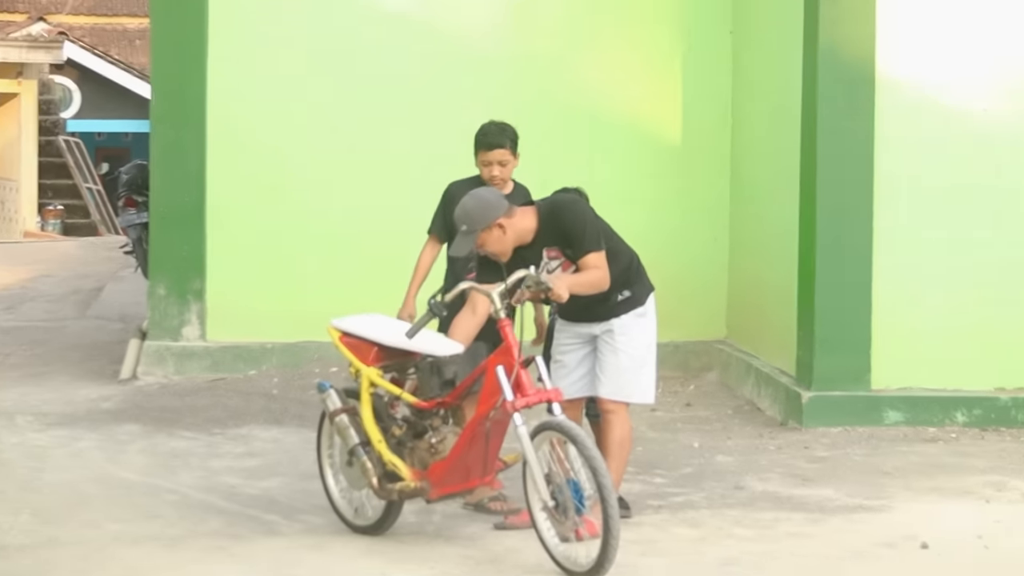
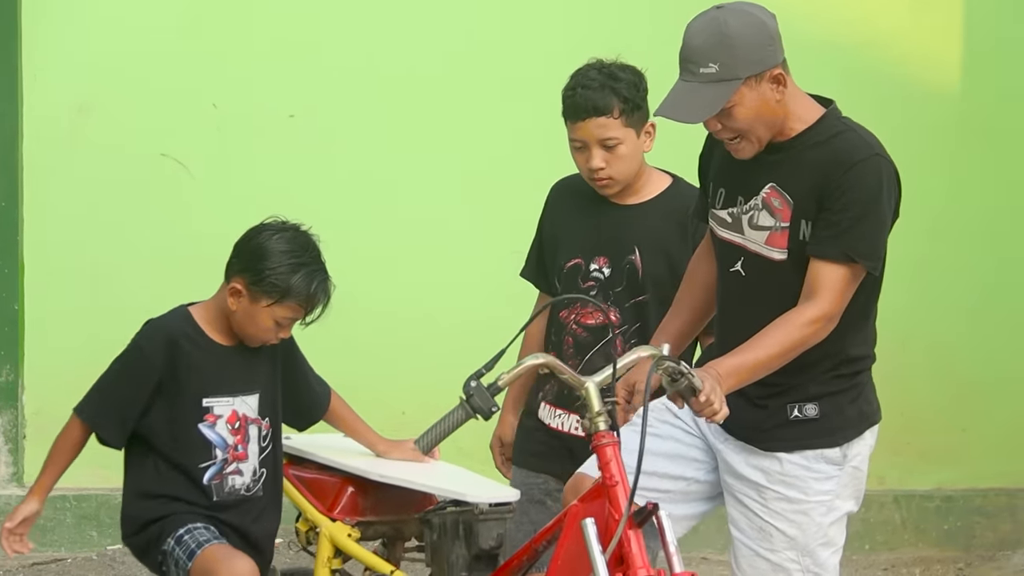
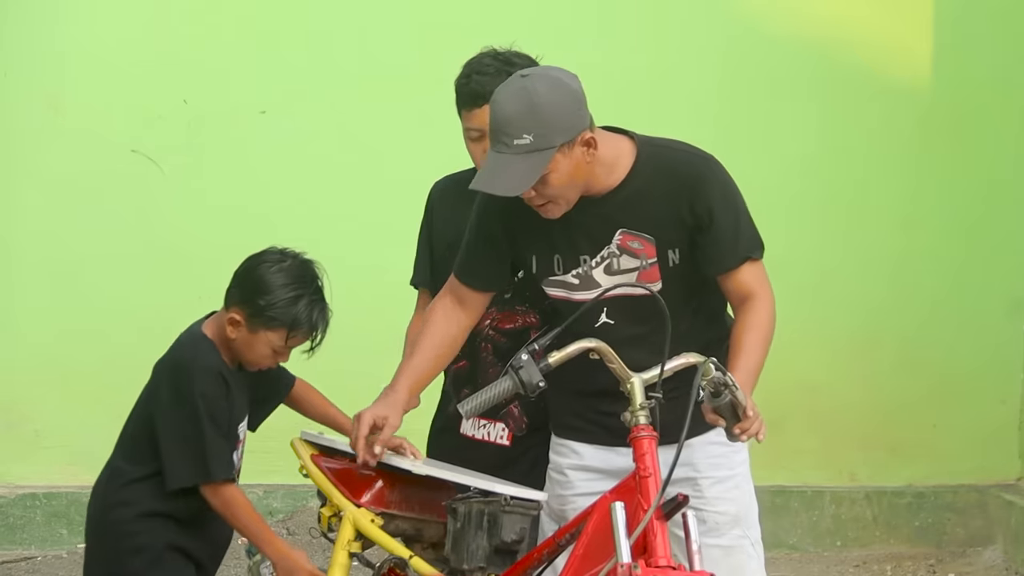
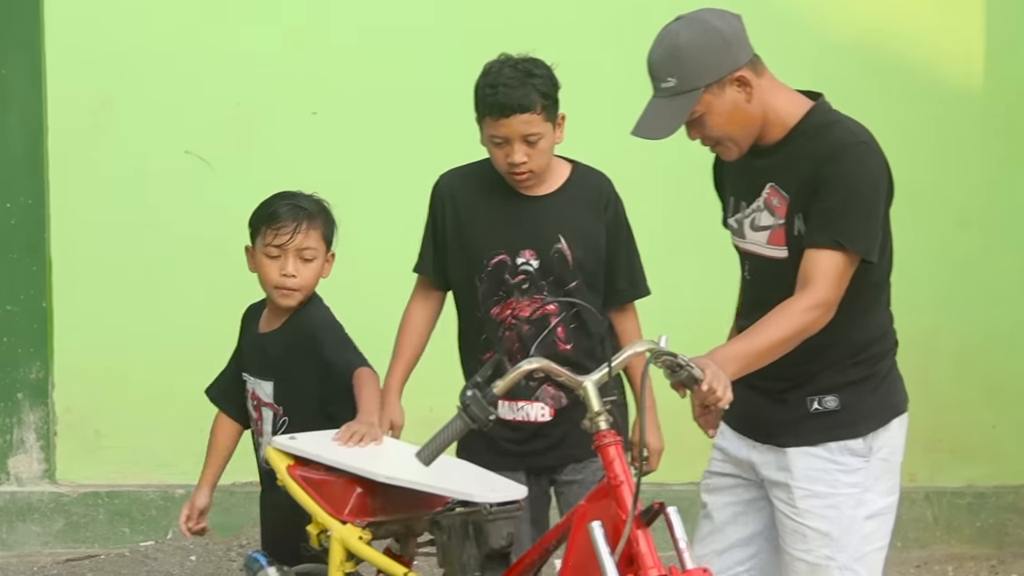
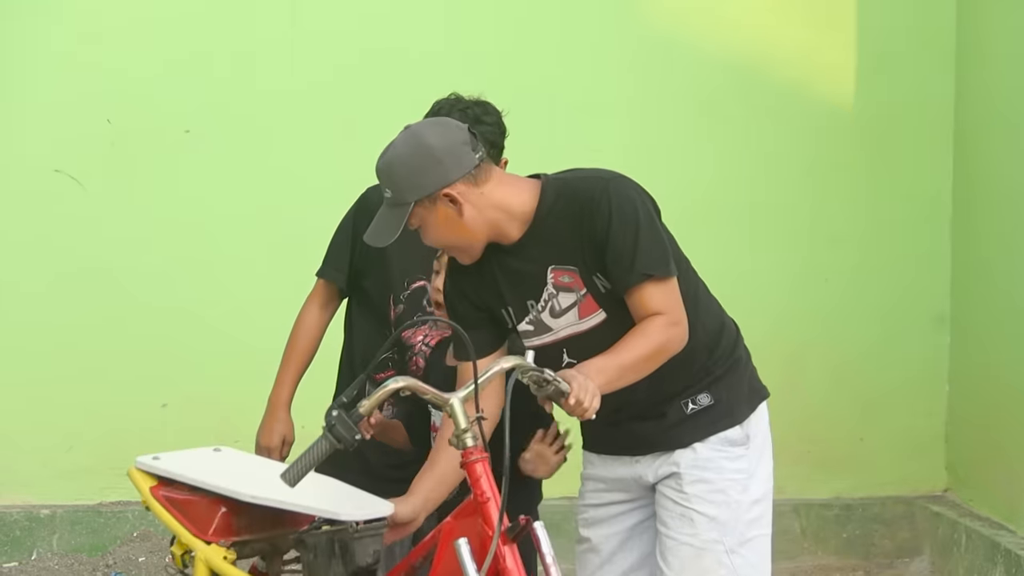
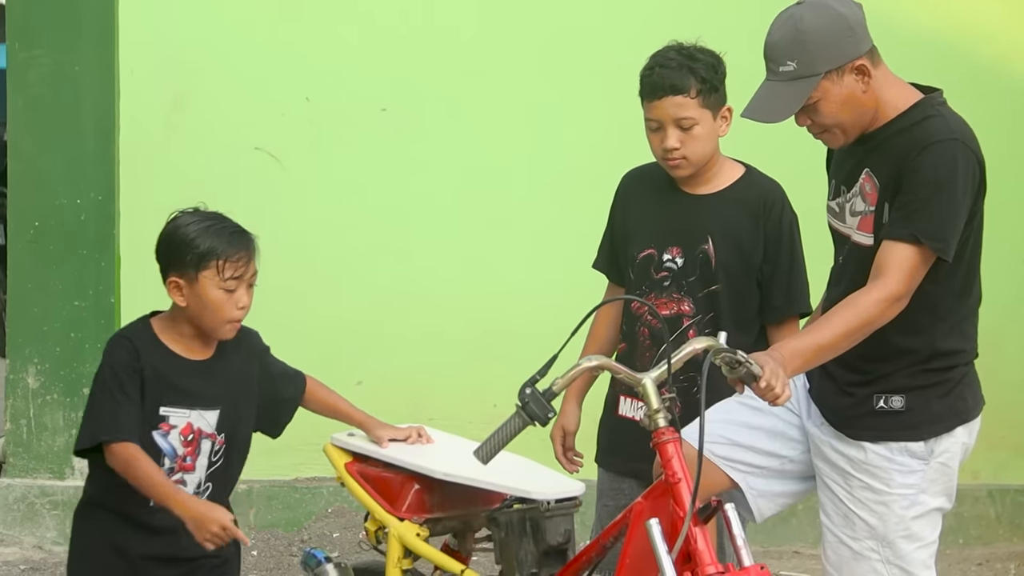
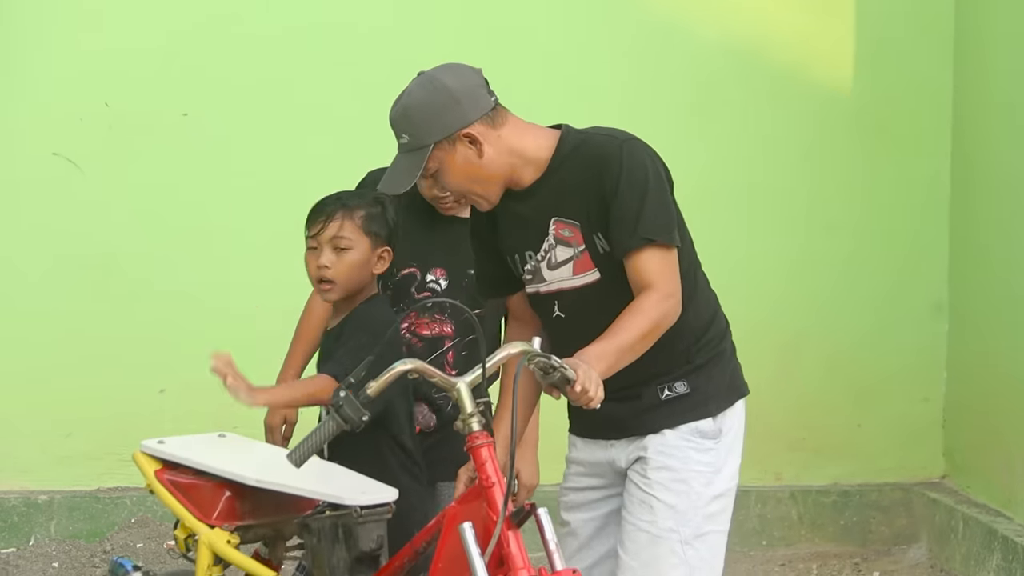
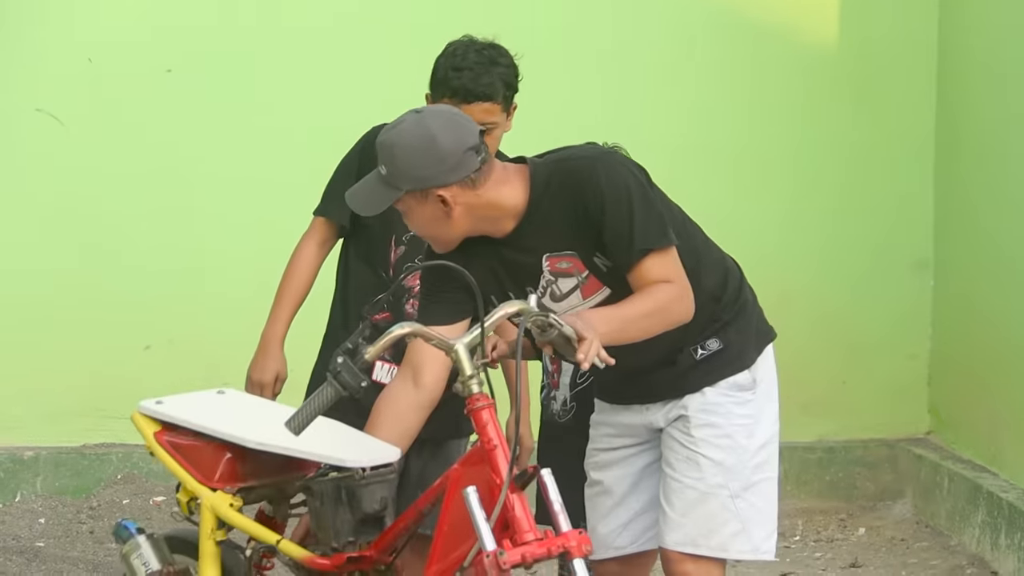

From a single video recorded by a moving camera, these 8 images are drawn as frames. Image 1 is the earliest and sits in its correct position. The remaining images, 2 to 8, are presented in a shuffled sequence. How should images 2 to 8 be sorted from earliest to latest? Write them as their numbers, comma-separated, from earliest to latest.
8, 5, 7, 4, 6, 2, 3
